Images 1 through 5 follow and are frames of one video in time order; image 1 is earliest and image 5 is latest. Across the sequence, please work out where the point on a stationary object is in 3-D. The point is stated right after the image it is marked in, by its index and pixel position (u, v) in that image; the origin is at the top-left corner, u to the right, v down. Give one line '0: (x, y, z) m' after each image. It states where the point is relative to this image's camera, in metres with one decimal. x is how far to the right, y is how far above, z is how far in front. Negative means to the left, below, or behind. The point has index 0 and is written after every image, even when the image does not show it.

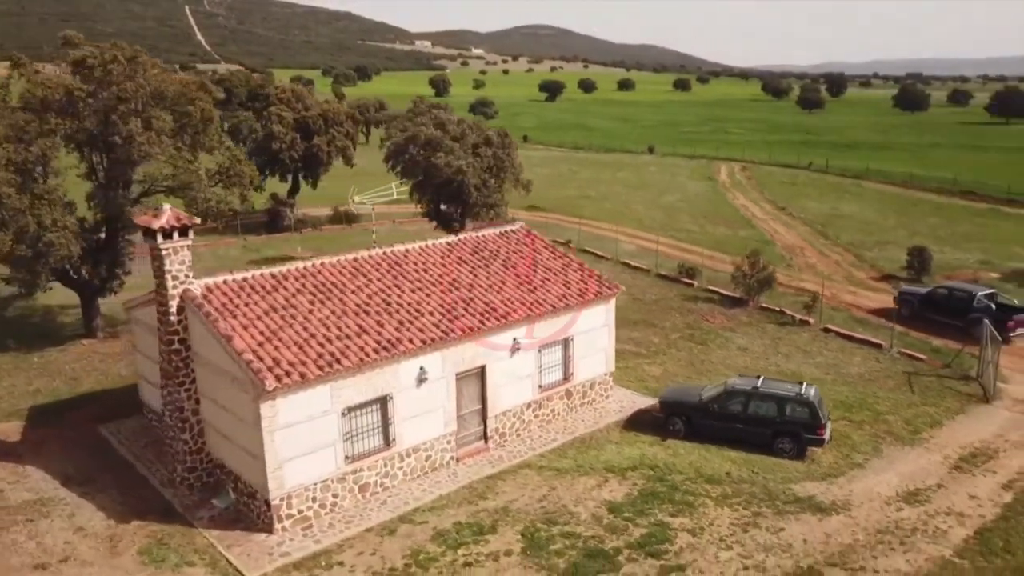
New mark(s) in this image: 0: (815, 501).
0: (+6.0, -4.2, +16.1) m
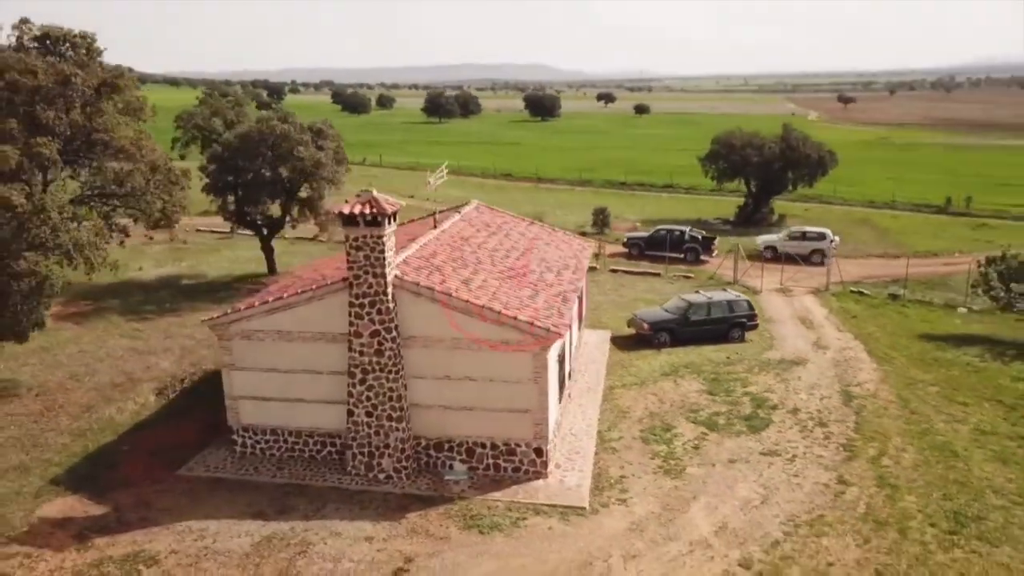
0: (+7.8, -2.0, +23.4) m
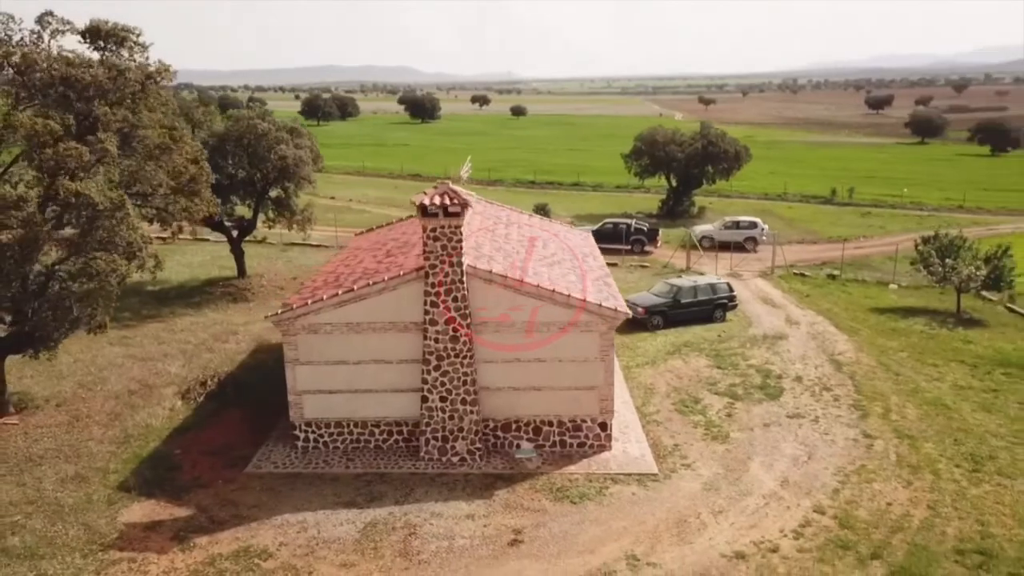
0: (+7.9, -1.5, +25.4) m
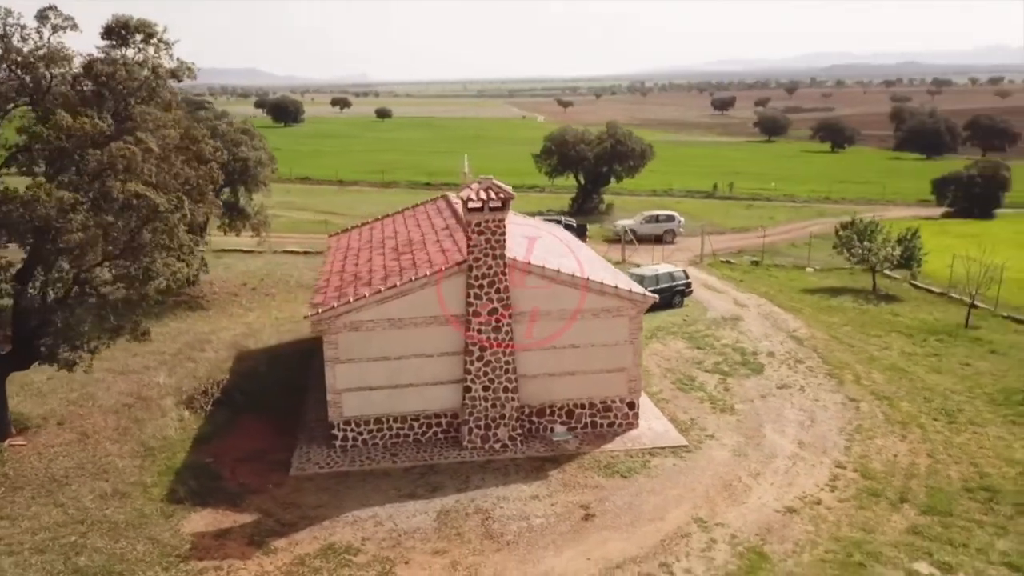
0: (+7.1, -1.0, +27.3) m
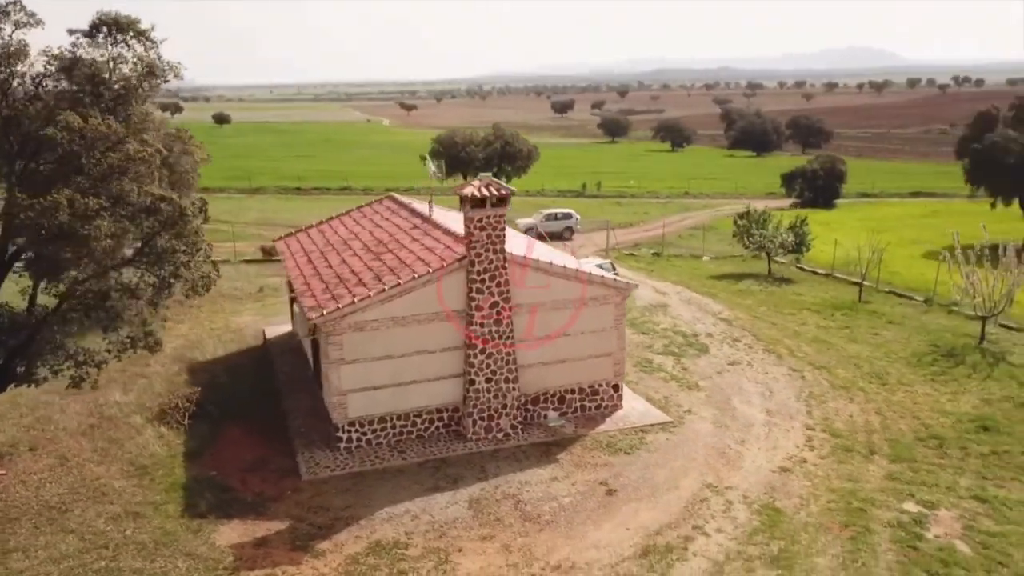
0: (+5.0, -0.6, +29.0) m
